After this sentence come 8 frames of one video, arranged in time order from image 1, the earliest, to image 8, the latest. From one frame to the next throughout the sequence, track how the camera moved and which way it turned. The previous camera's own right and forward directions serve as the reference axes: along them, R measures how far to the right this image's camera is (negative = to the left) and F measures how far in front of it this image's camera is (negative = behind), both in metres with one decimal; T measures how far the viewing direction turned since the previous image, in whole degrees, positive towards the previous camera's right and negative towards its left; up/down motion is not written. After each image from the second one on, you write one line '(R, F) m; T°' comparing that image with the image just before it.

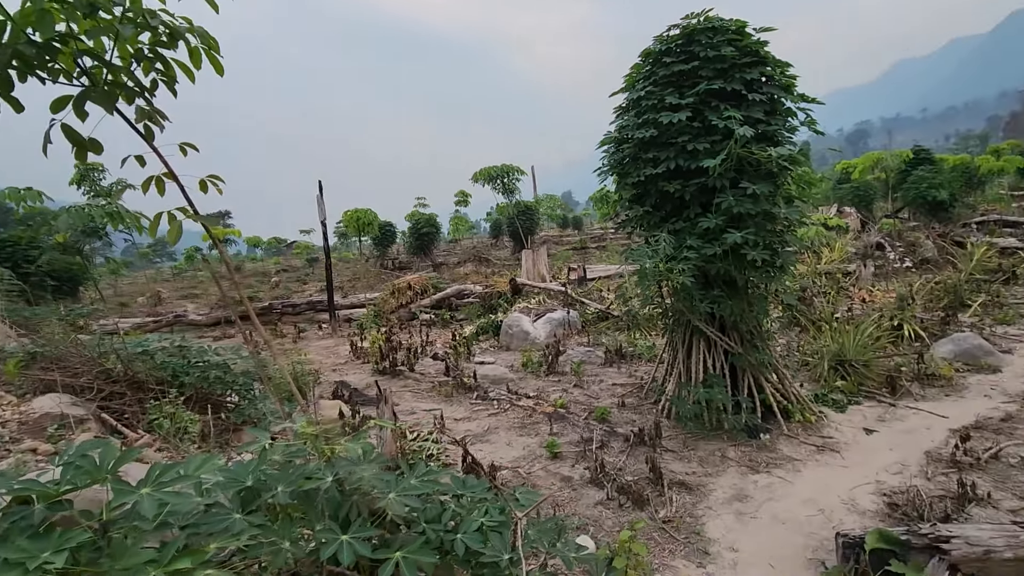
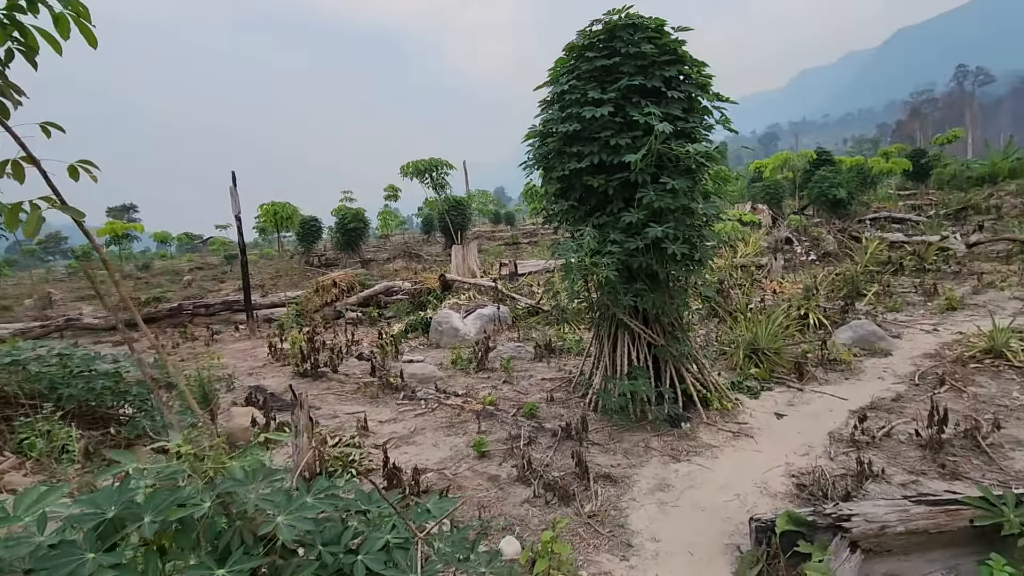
(+0.1, +0.1) m; +7°
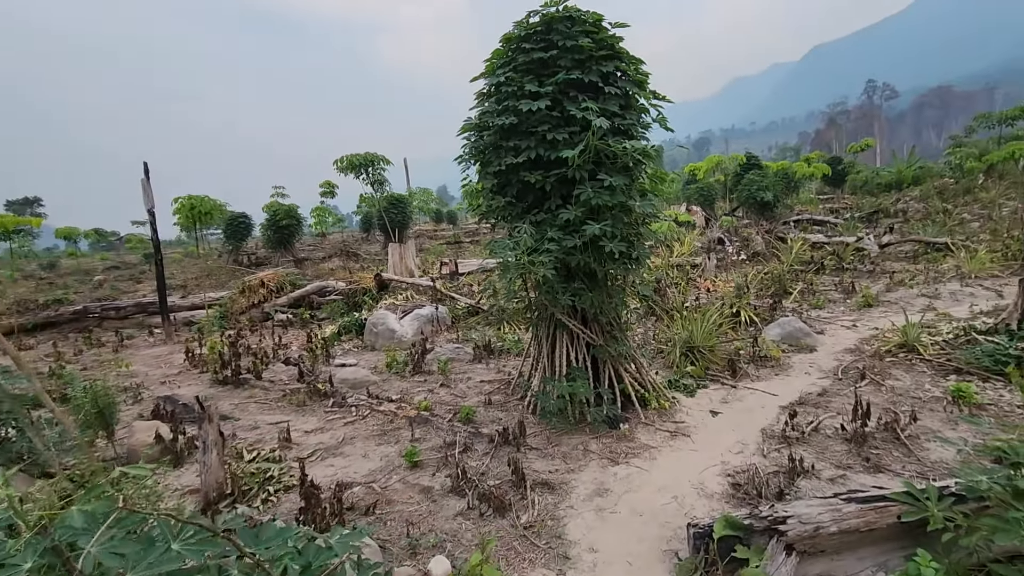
(+0.1, +0.1) m; +6°
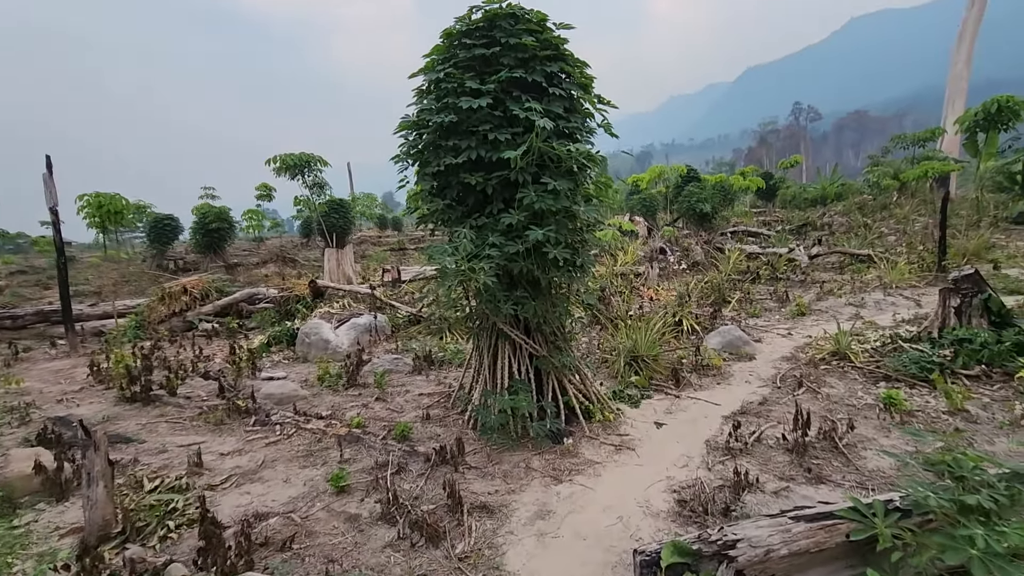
(0.0, +0.2) m; +6°
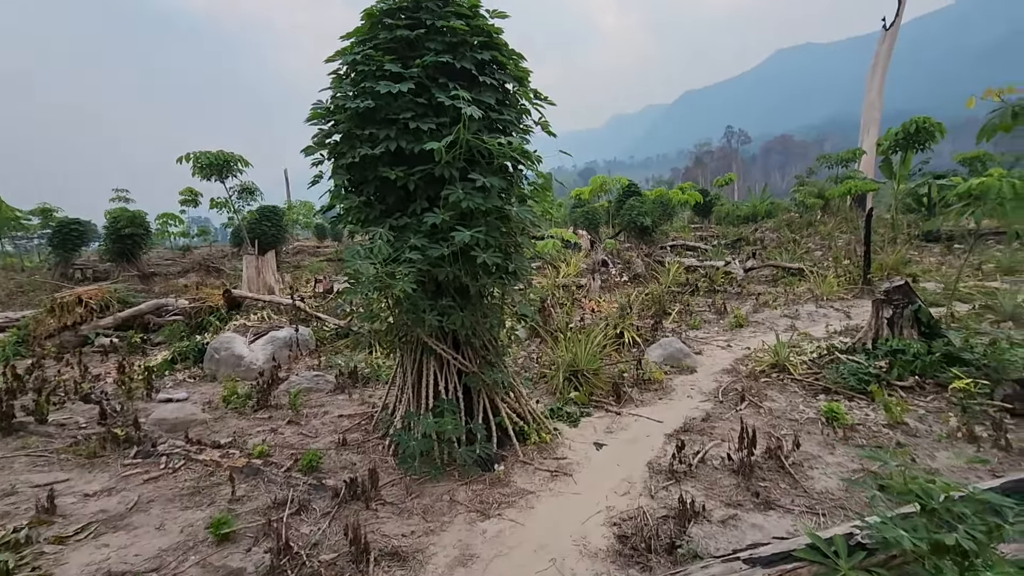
(+0.1, +0.3) m; +6°
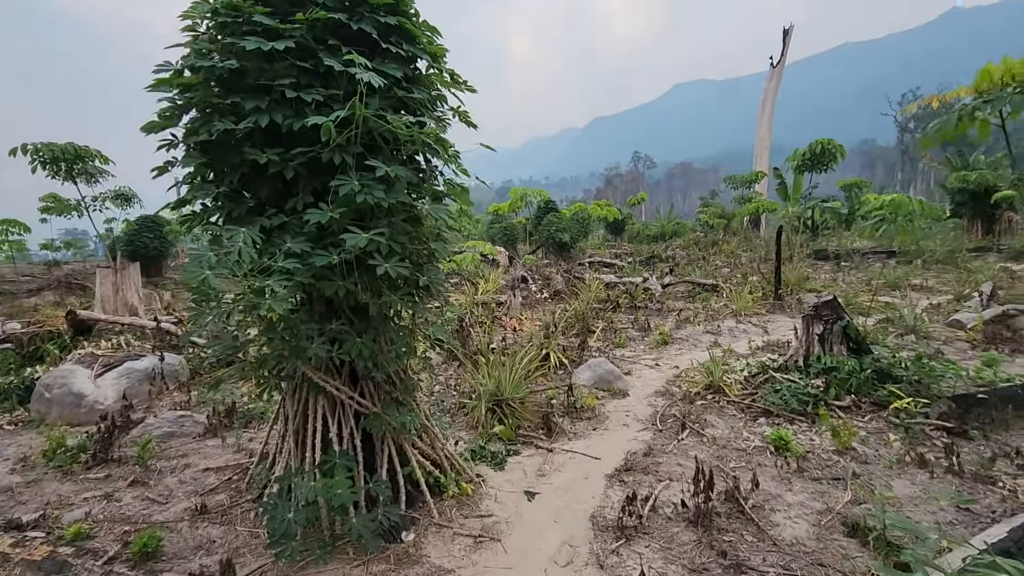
(0.0, +0.5) m; +9°
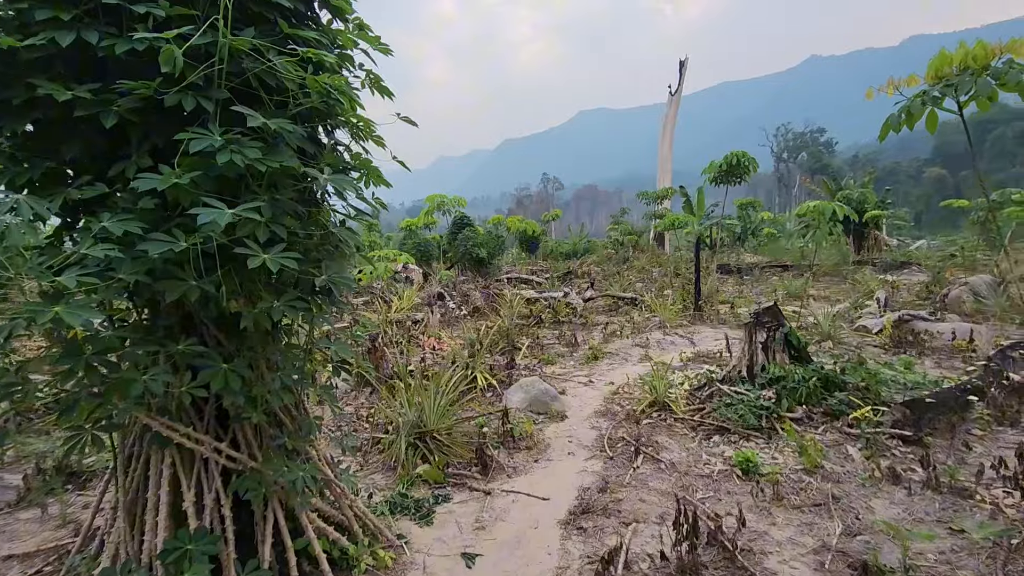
(-0.1, +0.5) m; +10°
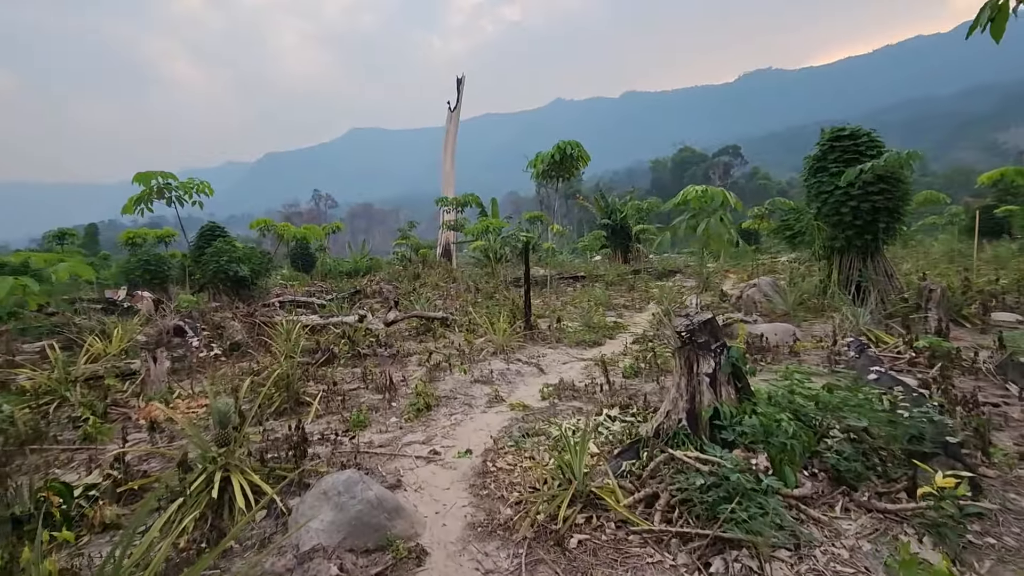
(-0.1, +1.7) m; +24°
